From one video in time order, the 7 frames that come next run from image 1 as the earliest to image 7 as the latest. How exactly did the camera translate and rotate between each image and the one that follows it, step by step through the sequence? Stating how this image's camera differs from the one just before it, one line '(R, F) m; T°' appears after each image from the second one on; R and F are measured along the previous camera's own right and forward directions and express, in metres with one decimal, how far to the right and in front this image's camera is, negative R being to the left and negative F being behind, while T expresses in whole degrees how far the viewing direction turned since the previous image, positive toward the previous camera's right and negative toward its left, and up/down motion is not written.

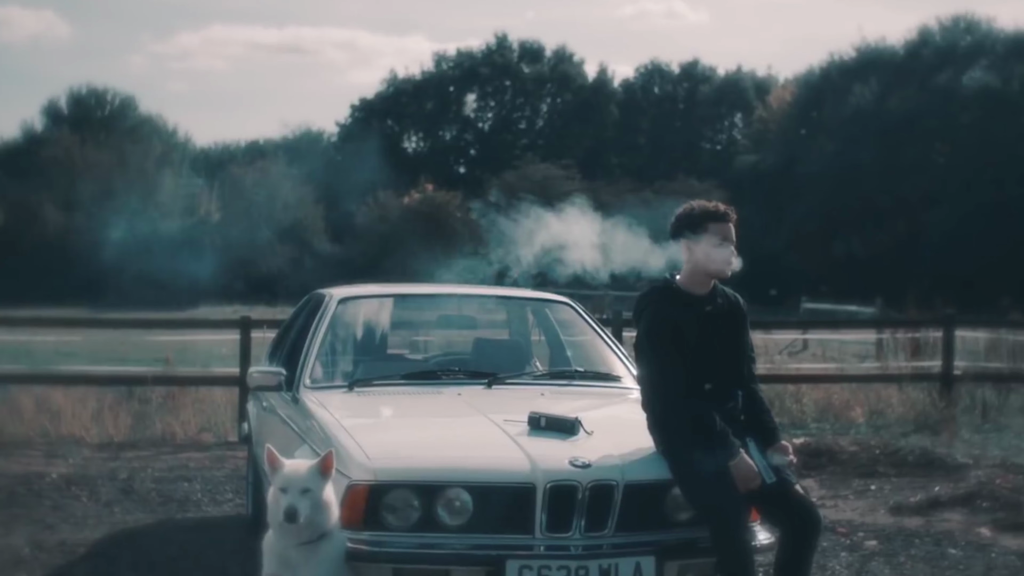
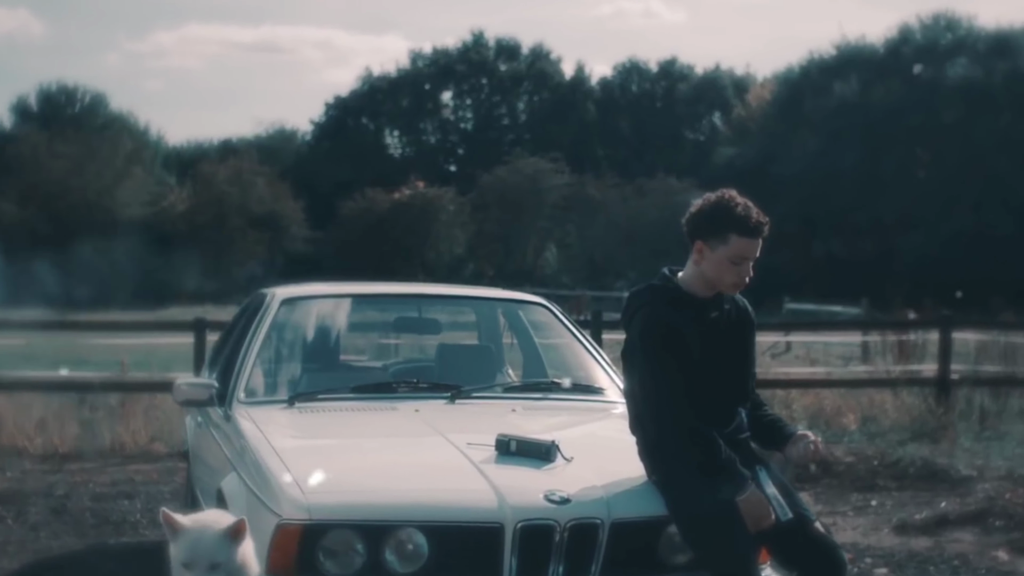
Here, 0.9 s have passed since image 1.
(0.0, +0.7) m; +1°
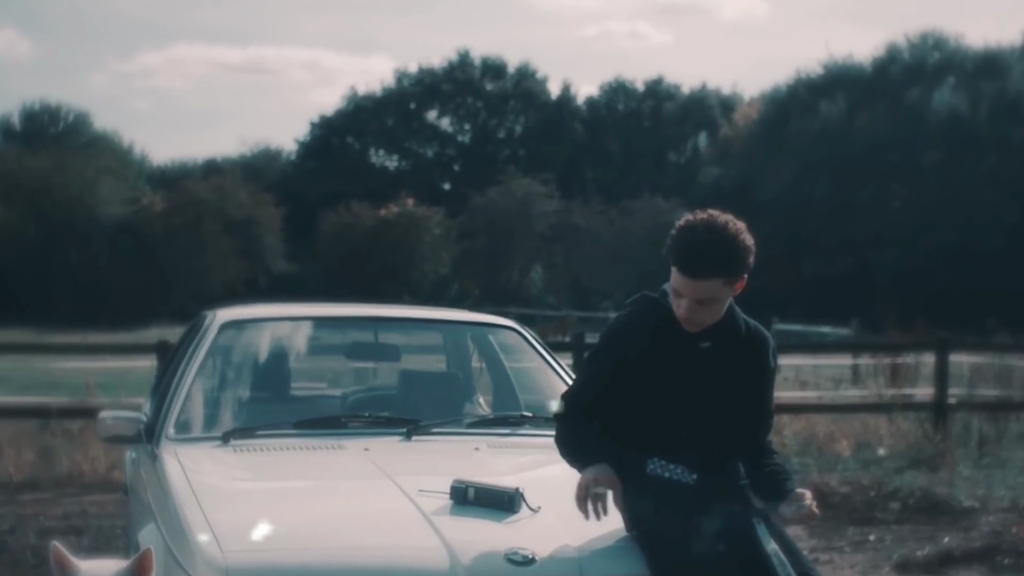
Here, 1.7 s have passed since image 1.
(+0.1, +0.5) m; 0°
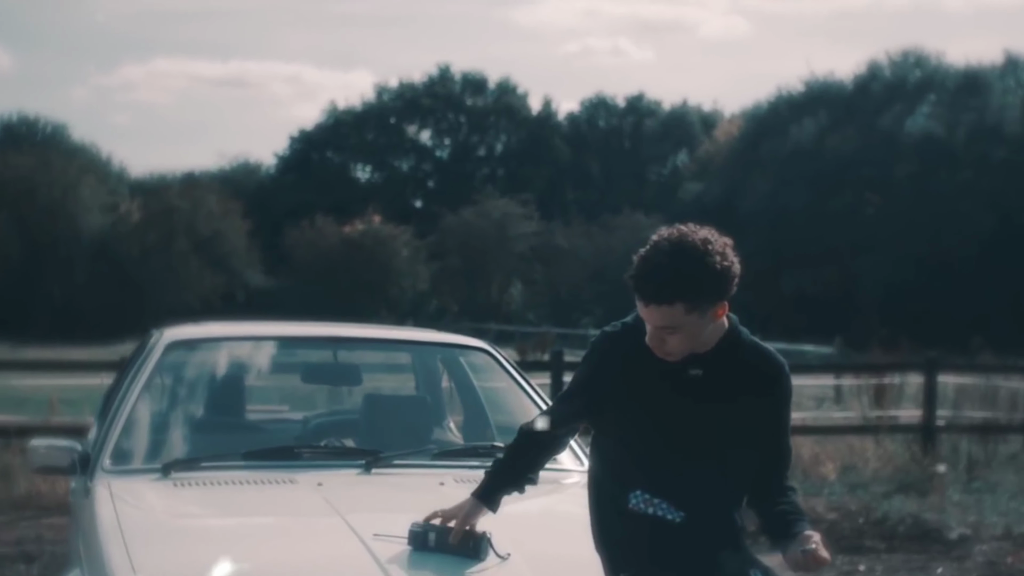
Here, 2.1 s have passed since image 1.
(0.0, +0.3) m; +1°
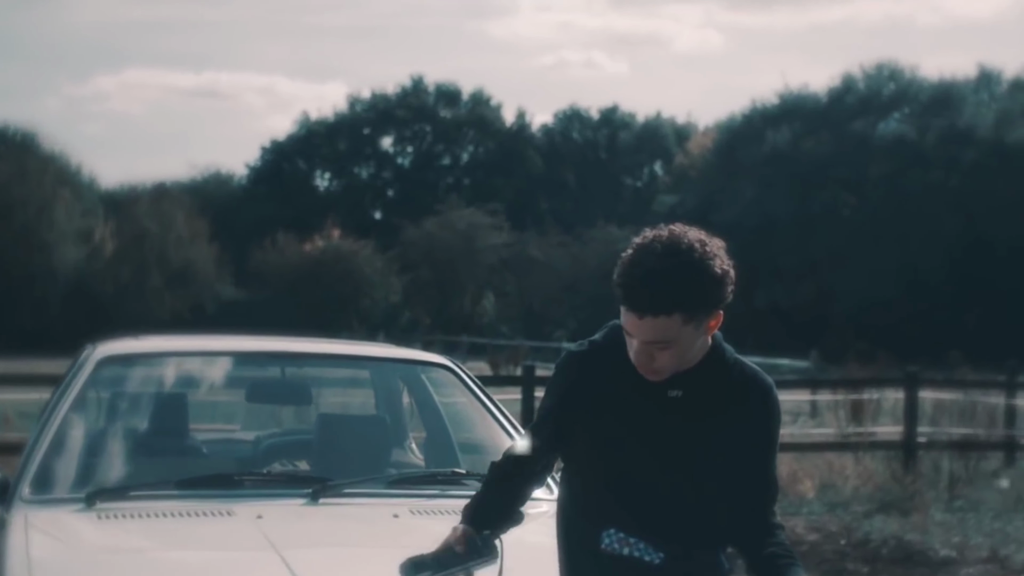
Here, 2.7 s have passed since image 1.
(0.0, +0.3) m; +1°
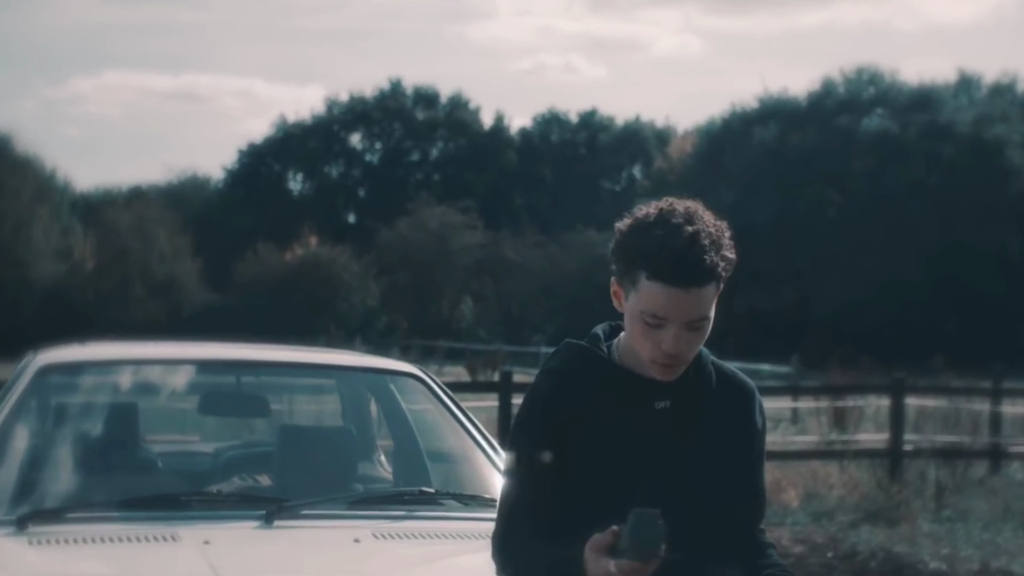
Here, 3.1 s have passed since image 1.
(0.0, +0.3) m; +1°
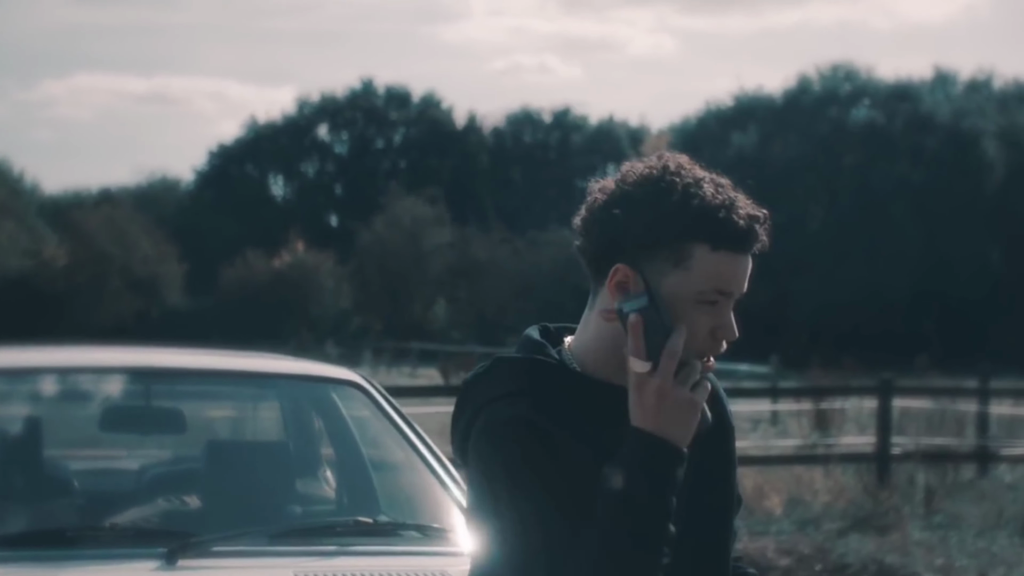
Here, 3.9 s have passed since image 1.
(0.0, +0.5) m; +1°
